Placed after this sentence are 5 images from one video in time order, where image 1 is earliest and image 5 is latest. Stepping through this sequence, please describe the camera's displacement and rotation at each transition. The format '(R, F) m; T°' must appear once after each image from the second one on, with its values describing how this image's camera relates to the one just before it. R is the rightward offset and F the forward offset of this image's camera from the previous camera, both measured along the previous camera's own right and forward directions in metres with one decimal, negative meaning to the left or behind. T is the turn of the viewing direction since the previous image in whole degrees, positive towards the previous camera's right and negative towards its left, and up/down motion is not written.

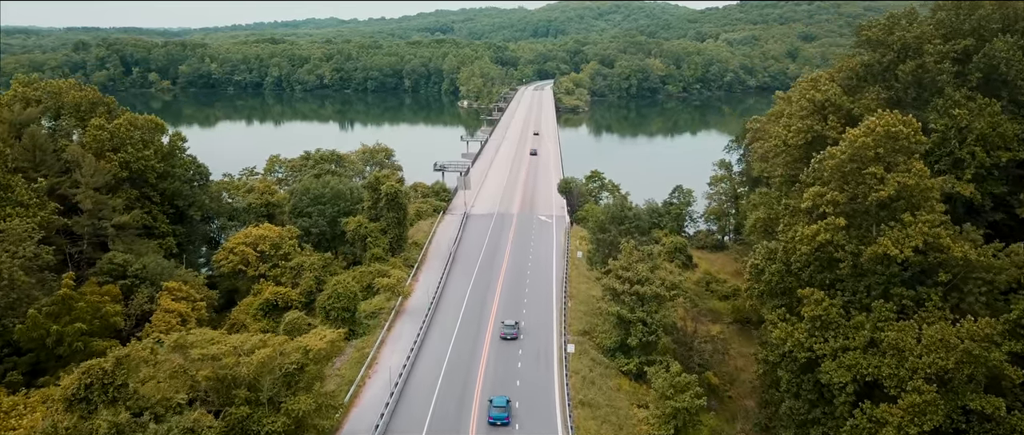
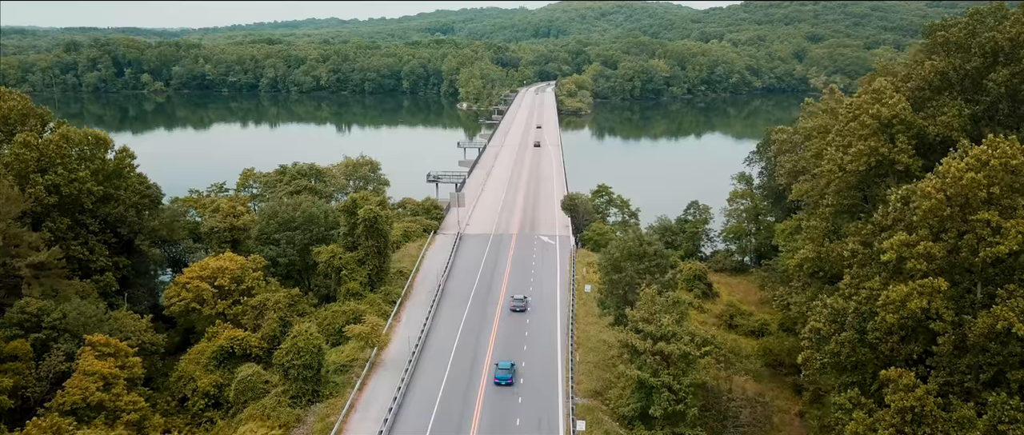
(+0.2, +5.9) m; 0°
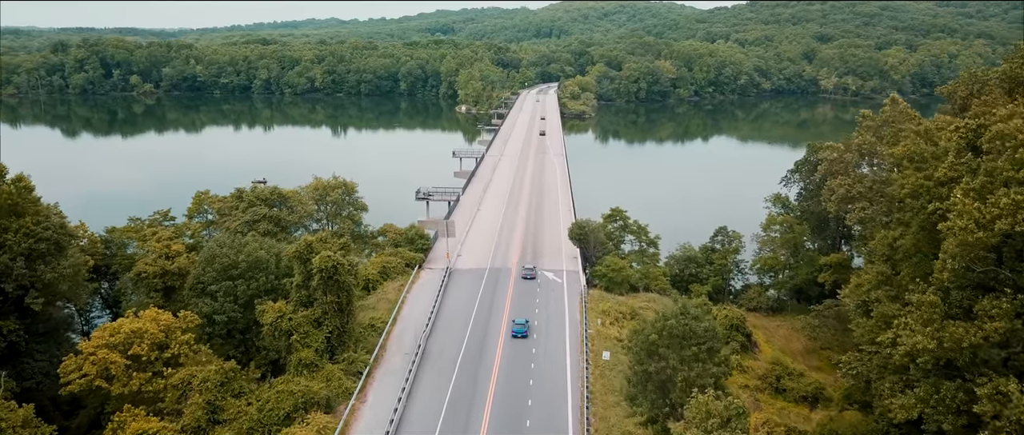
(+0.2, +8.3) m; 0°
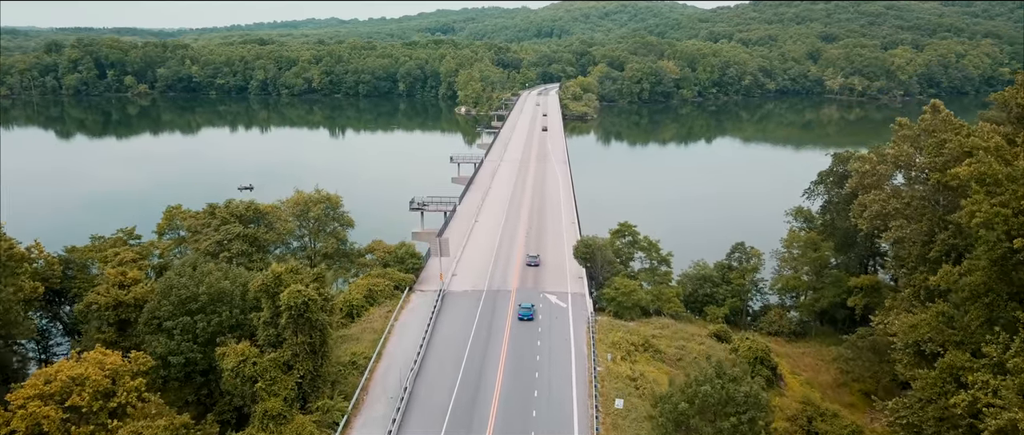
(+0.1, +4.0) m; 0°
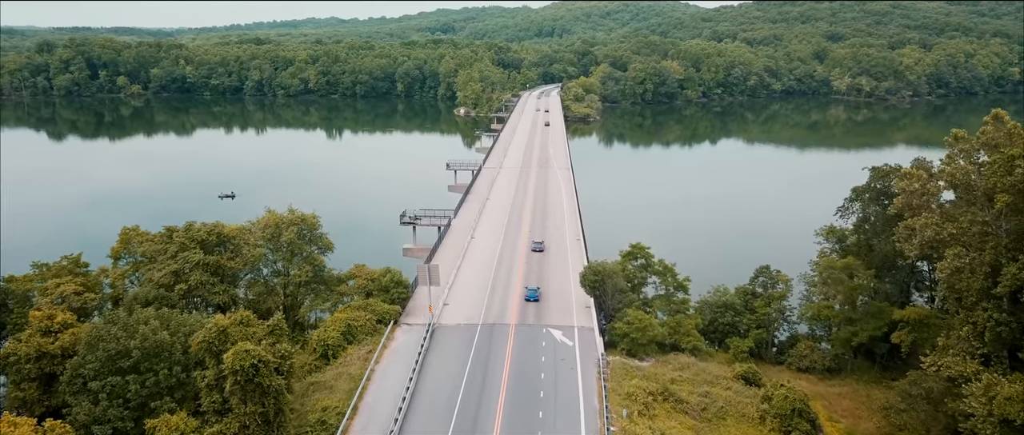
(+0.1, +4.9) m; 0°
